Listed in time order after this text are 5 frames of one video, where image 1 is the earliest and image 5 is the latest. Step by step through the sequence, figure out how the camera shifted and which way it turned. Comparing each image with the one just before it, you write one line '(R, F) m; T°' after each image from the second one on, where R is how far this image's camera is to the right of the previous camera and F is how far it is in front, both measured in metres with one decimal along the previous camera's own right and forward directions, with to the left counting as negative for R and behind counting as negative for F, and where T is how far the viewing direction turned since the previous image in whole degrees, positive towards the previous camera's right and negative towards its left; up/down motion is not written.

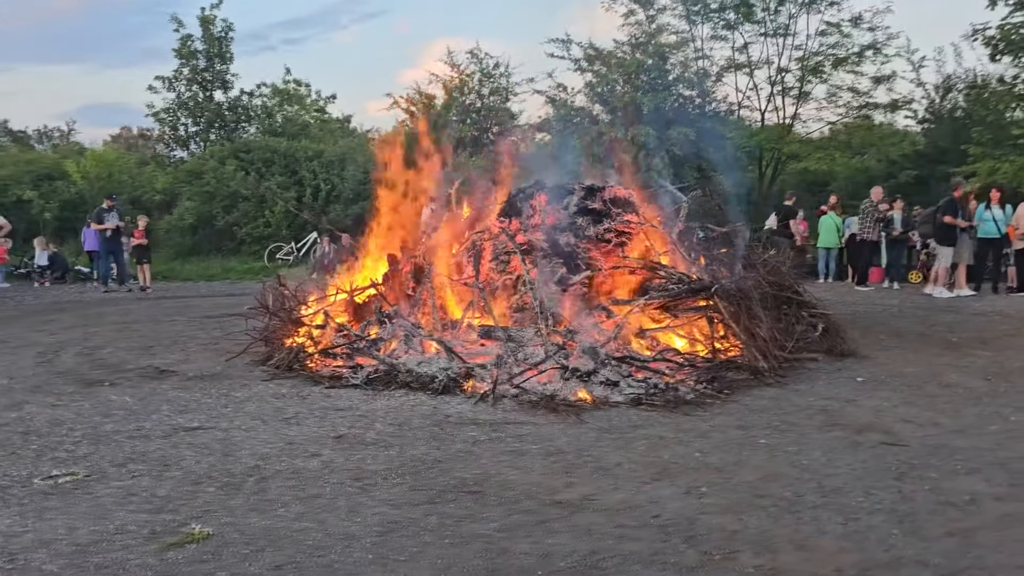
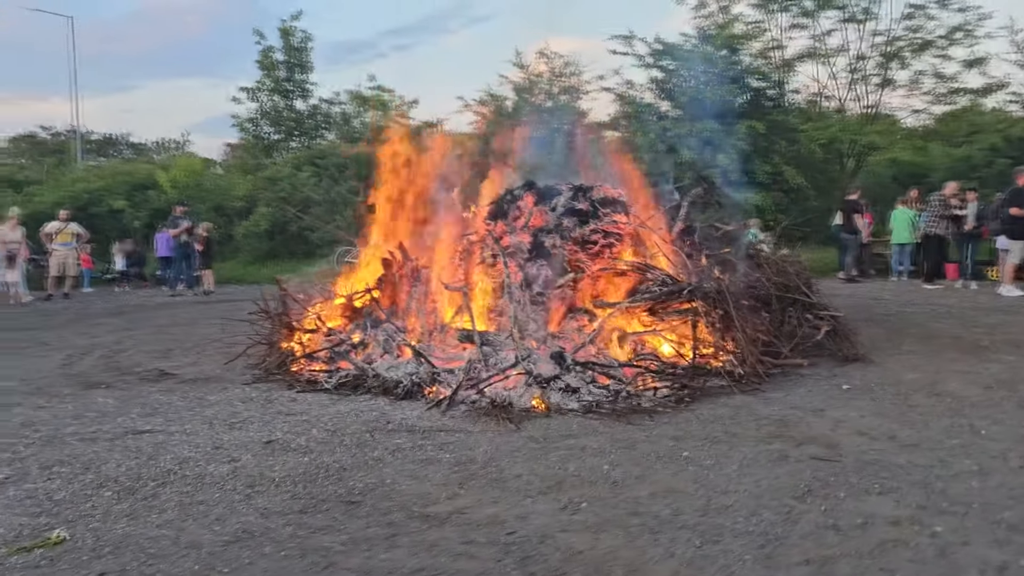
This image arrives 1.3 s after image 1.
(+0.9, +0.2) m; -7°
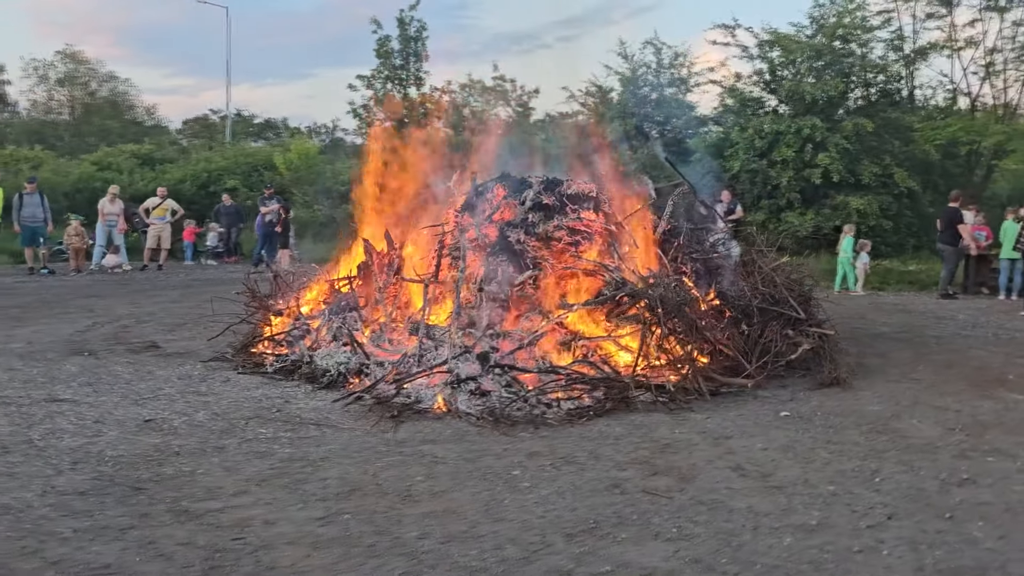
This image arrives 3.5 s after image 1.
(+1.4, +0.4) m; -10°
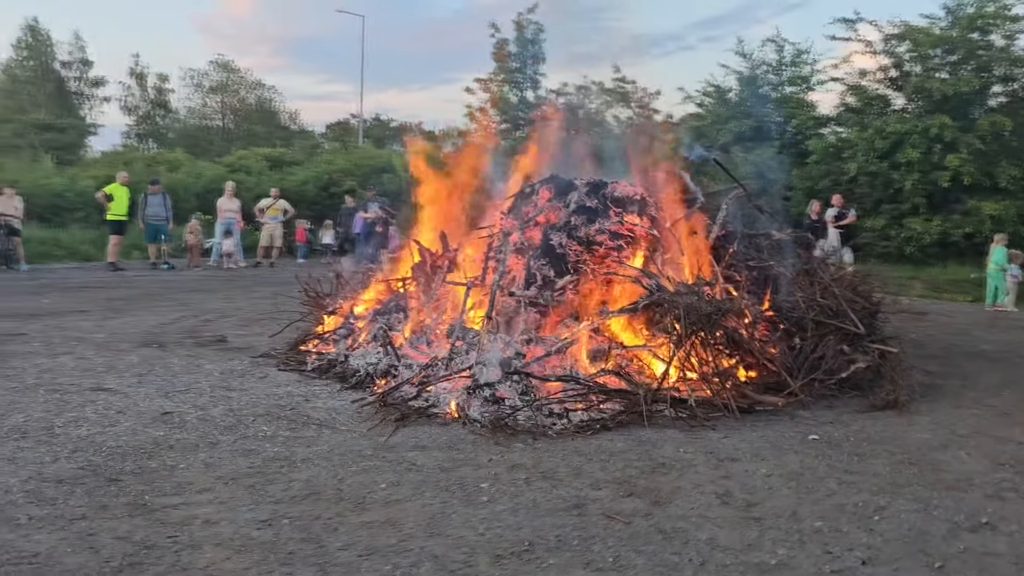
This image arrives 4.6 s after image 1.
(+0.7, +0.2) m; -9°
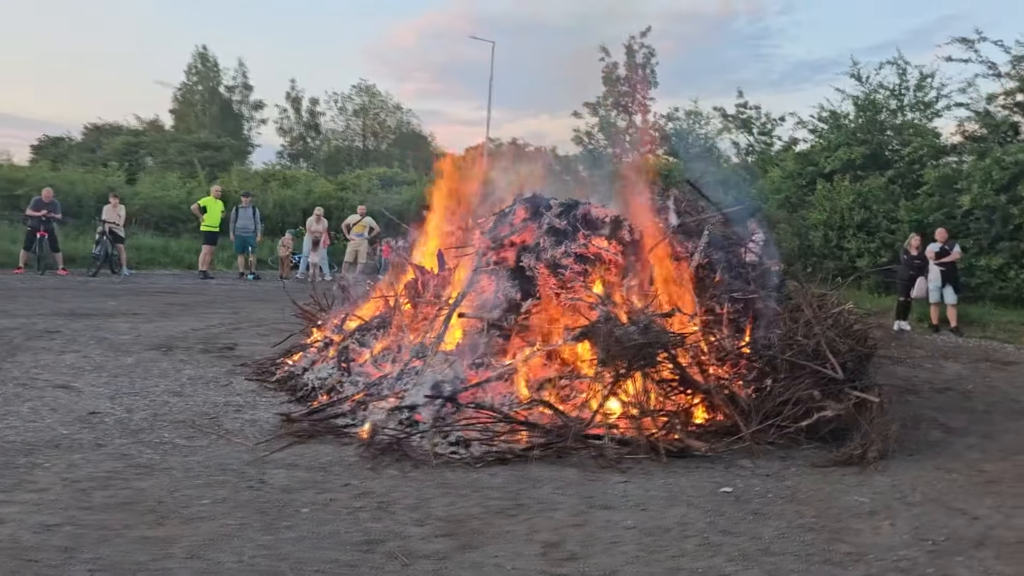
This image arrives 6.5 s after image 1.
(+1.2, +0.3) m; -10°
